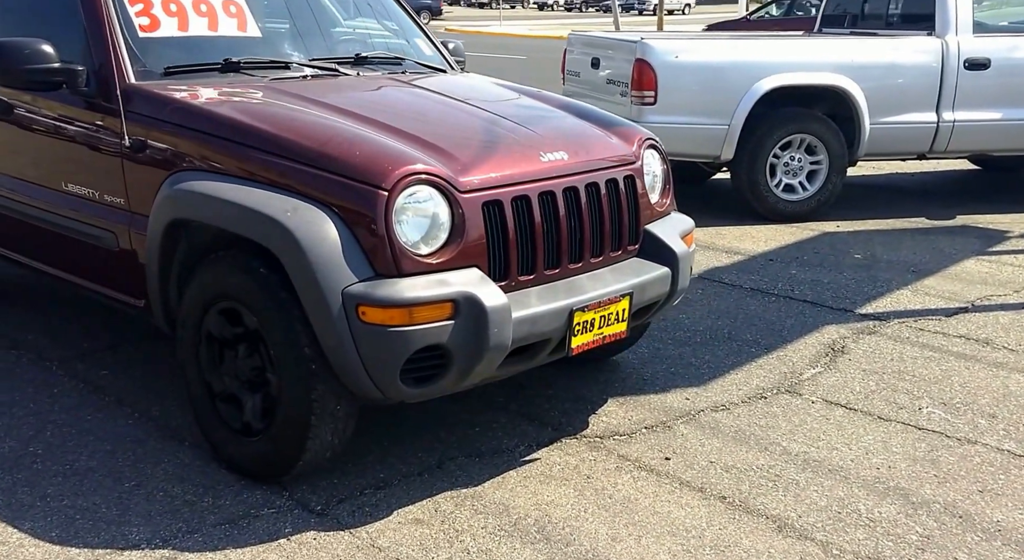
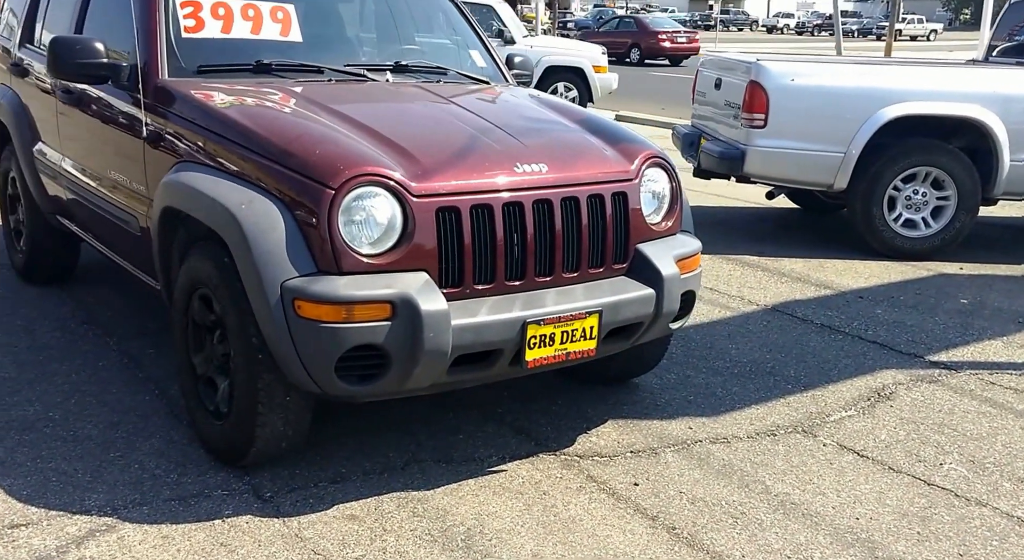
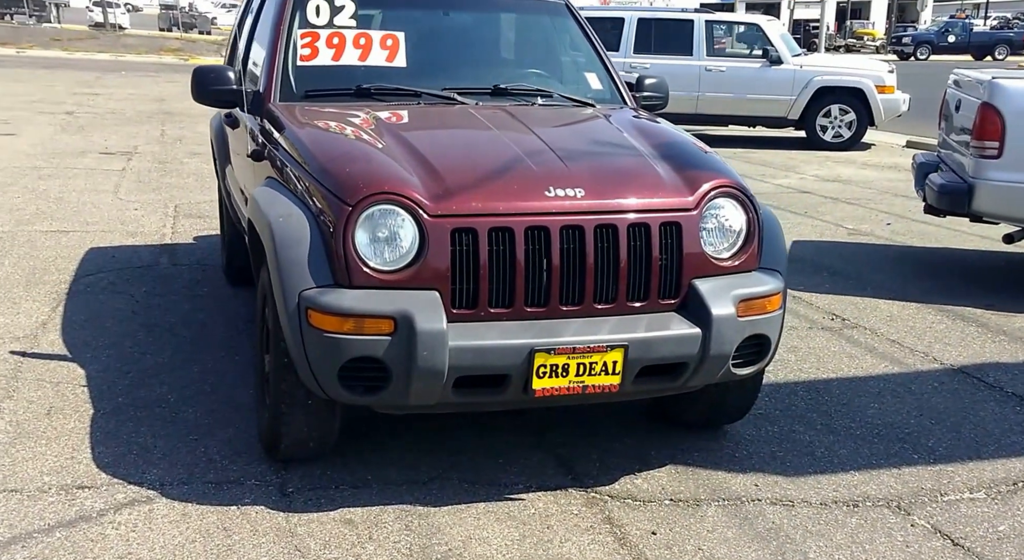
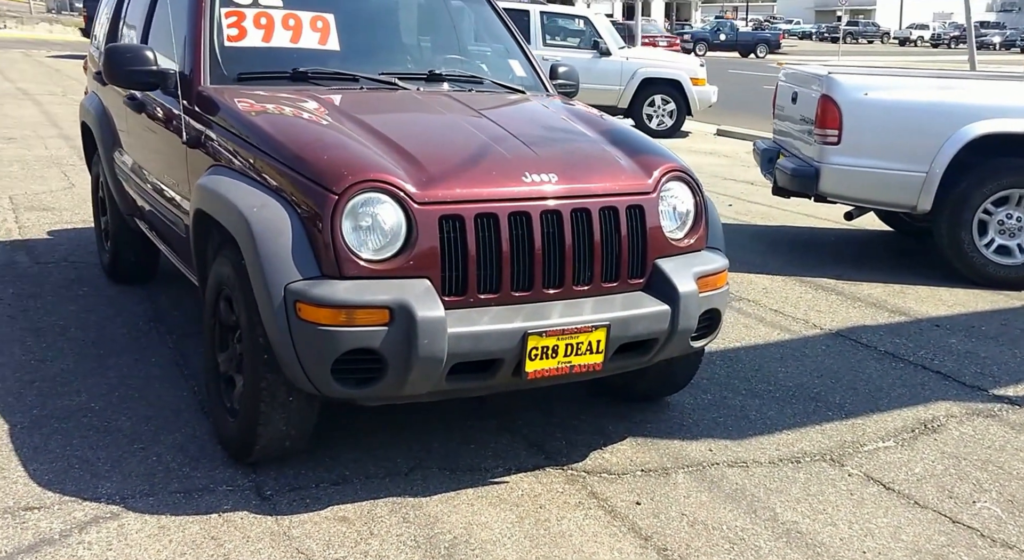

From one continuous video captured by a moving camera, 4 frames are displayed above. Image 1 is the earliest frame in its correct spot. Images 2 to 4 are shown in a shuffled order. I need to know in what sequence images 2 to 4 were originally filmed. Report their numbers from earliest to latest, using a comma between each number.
2, 4, 3
